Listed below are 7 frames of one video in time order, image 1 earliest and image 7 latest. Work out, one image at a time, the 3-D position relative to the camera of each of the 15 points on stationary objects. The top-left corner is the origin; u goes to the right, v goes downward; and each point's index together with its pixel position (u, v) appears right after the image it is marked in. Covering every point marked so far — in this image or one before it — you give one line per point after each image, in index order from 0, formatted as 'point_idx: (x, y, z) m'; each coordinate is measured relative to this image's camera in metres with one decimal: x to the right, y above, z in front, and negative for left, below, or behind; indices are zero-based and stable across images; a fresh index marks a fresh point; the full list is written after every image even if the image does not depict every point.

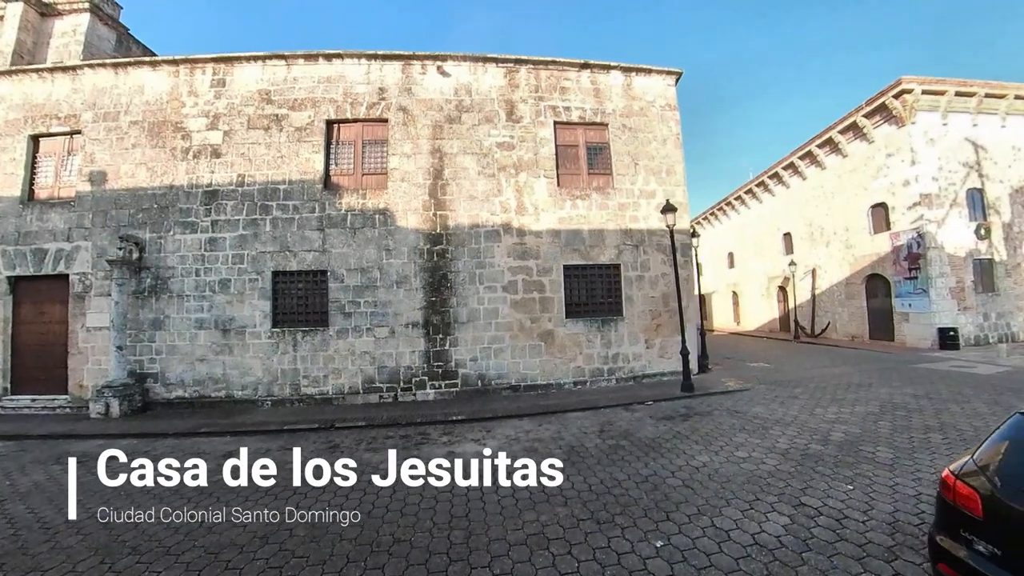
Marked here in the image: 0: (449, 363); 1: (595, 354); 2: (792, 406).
0: (-1.0, -1.3, +10.0) m
1: (+1.4, -1.2, +10.4) m
2: (+4.1, -1.7, +8.7) m
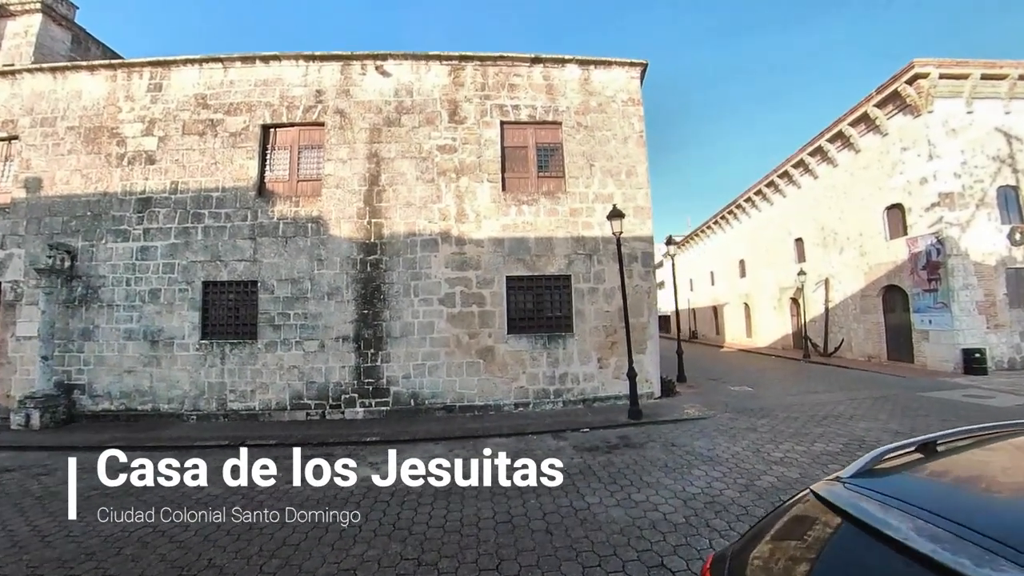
0: (-2.1, -1.4, +9.4) m
1: (+0.4, -1.4, +9.5) m
2: (+2.9, -1.9, +7.6) m
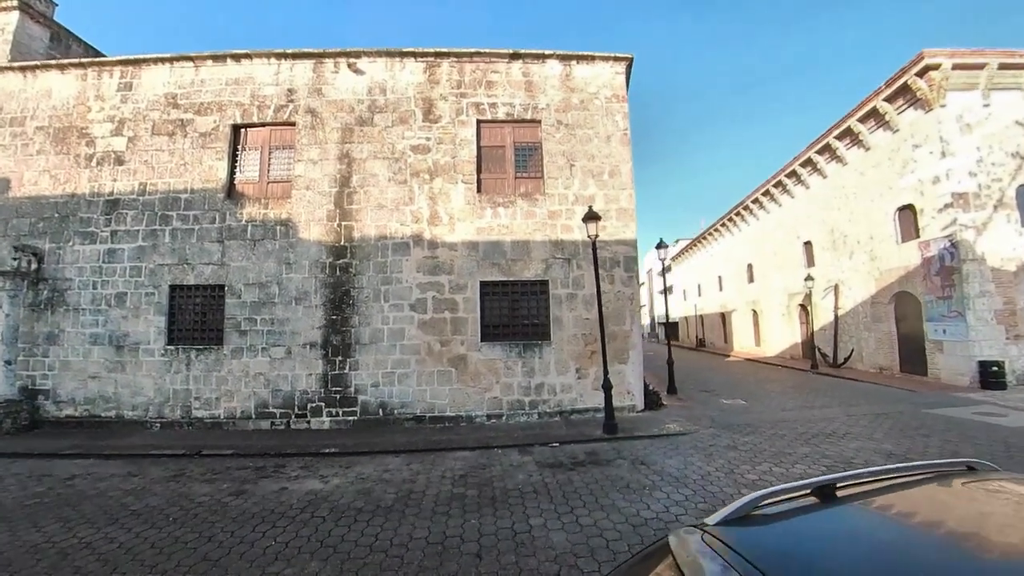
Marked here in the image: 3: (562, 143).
0: (-2.5, -1.5, +9.0) m
1: (0.0, -1.5, +9.1) m
2: (+2.4, -2.0, +7.1) m
3: (+0.8, +2.3, +9.6) m
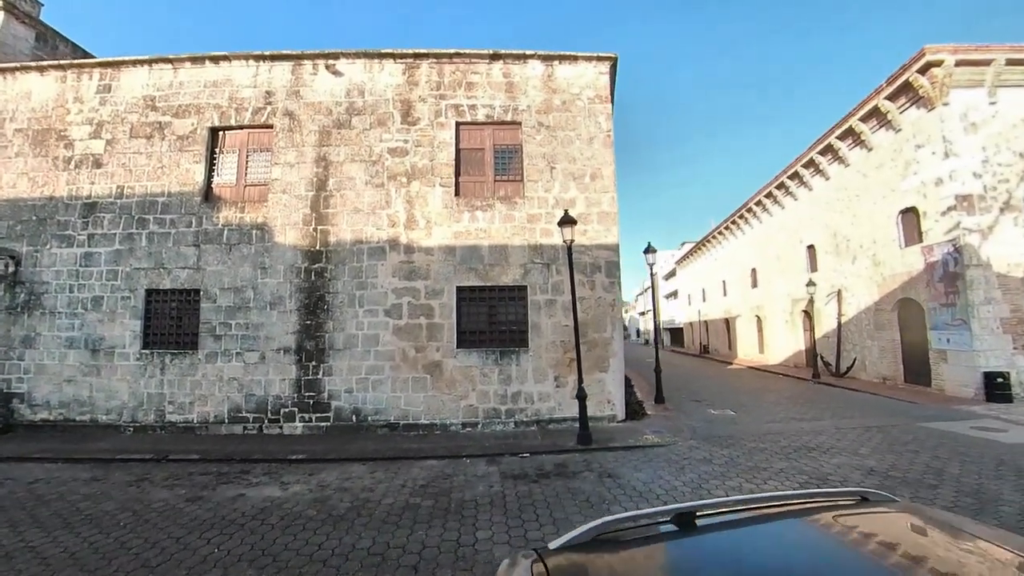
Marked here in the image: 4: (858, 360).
0: (-2.8, -1.6, +8.9) m
1: (-0.3, -1.6, +8.9) m
2: (+2.0, -2.1, +6.8) m
3: (+0.5, +2.2, +9.4) m
4: (+8.1, -1.7, +14.0) m
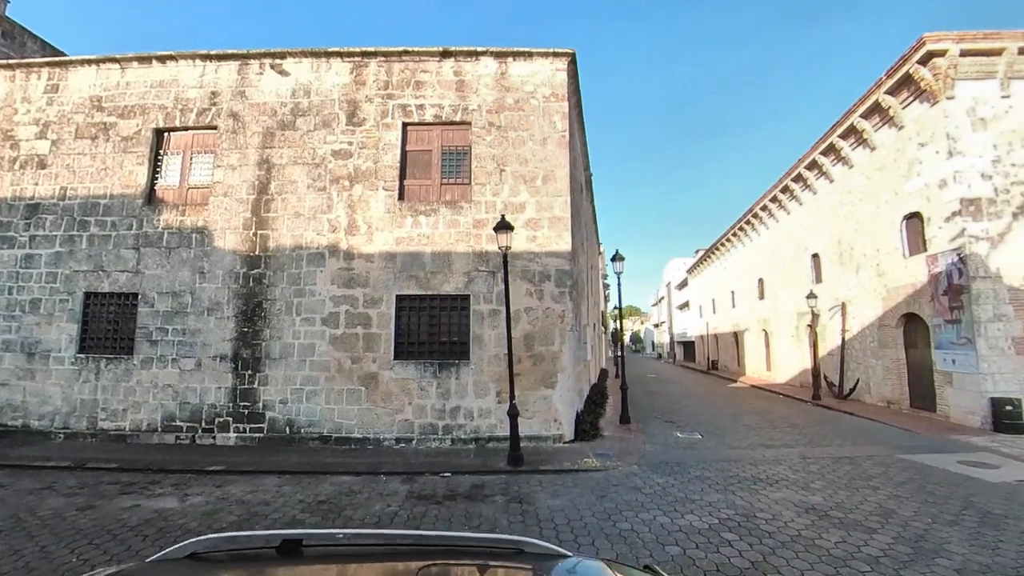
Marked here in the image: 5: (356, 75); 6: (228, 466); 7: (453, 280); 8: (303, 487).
0: (-3.7, -1.7, +8.6) m
1: (-1.2, -1.7, +8.4) m
2: (+1.0, -2.2, +6.1) m
3: (-0.3, +2.1, +8.9) m
4: (+7.6, -2.0, +13.0) m
5: (-2.4, +3.2, +9.1) m
6: (-3.6, -2.3, +7.7) m
7: (-0.8, +0.1, +8.6) m
8: (-2.4, -2.3, +6.9) m
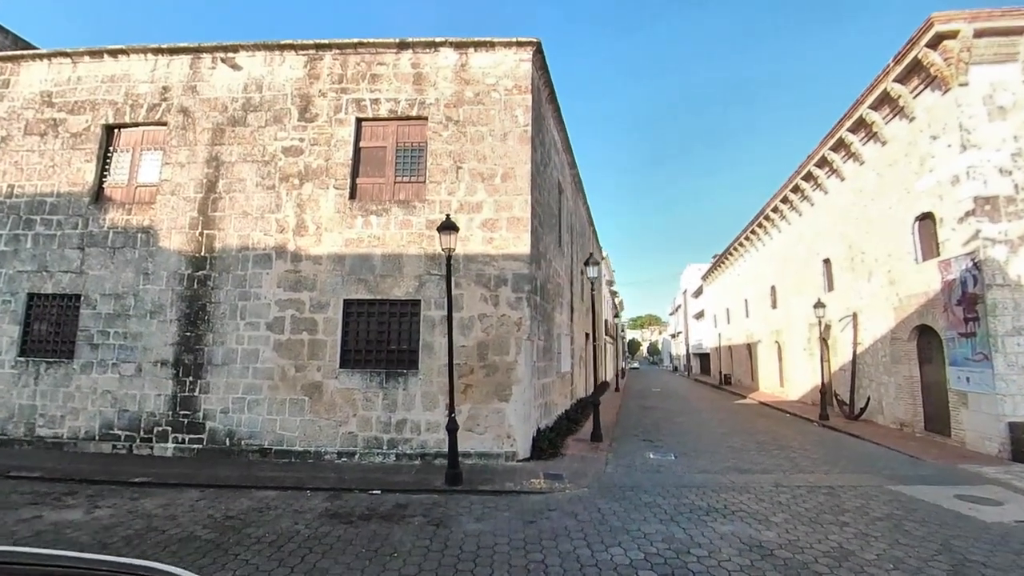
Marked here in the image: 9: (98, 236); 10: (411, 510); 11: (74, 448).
0: (-4.3, -1.7, +8.2) m
1: (-1.8, -1.7, +7.8) m
2: (+0.2, -2.2, +5.4) m
3: (-0.9, +2.0, +8.3) m
4: (+7.2, -2.2, +11.9) m
5: (-2.9, +3.2, +8.7) m
6: (-4.3, -2.3, +7.2) m
7: (-1.5, +0.1, +8.0) m
8: (-3.2, -2.3, +6.4) m
9: (-5.9, +0.7, +8.5) m
10: (-1.0, -2.2, +6.0) m
11: (-5.9, -2.2, +8.1) m
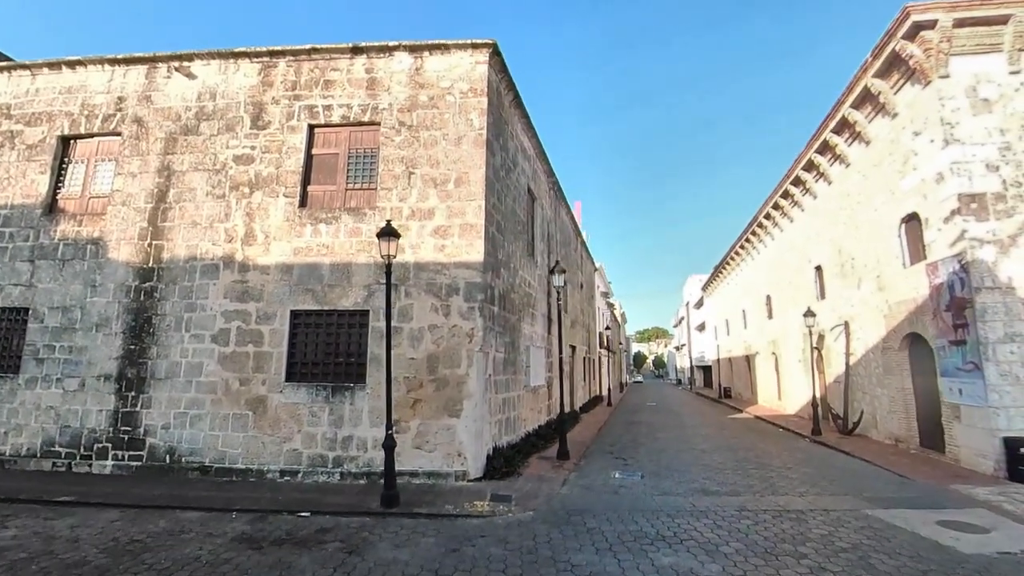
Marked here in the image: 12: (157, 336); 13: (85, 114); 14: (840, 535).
0: (-4.9, -1.9, +7.9) m
1: (-2.4, -1.8, +7.5) m
2: (-0.5, -2.3, +5.0) m
3: (-1.5, +1.9, +8.1) m
4: (+6.7, -2.4, +11.2) m
5: (-3.5, +3.0, +8.5) m
6: (-4.9, -2.4, +7.0) m
7: (-2.1, -0.1, +7.7) m
8: (-3.8, -2.4, +6.1) m
9: (-6.5, +0.6, +8.3) m
10: (-1.7, -2.3, +5.6) m
11: (-6.5, -2.3, +7.9) m
12: (-4.7, -0.6, +8.0) m
13: (-6.2, +2.5, +8.7) m
14: (+3.1, -2.3, +5.6) m
